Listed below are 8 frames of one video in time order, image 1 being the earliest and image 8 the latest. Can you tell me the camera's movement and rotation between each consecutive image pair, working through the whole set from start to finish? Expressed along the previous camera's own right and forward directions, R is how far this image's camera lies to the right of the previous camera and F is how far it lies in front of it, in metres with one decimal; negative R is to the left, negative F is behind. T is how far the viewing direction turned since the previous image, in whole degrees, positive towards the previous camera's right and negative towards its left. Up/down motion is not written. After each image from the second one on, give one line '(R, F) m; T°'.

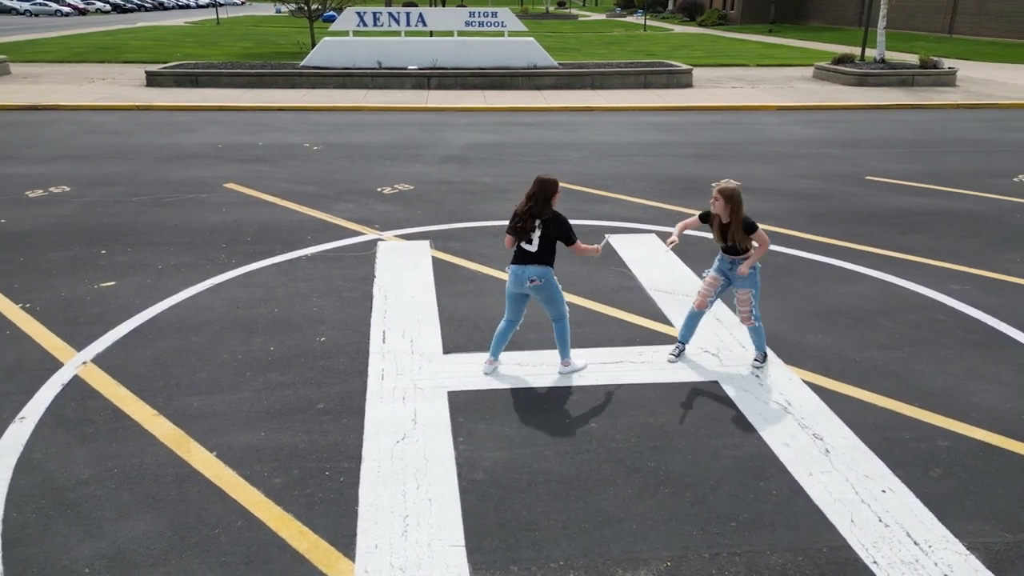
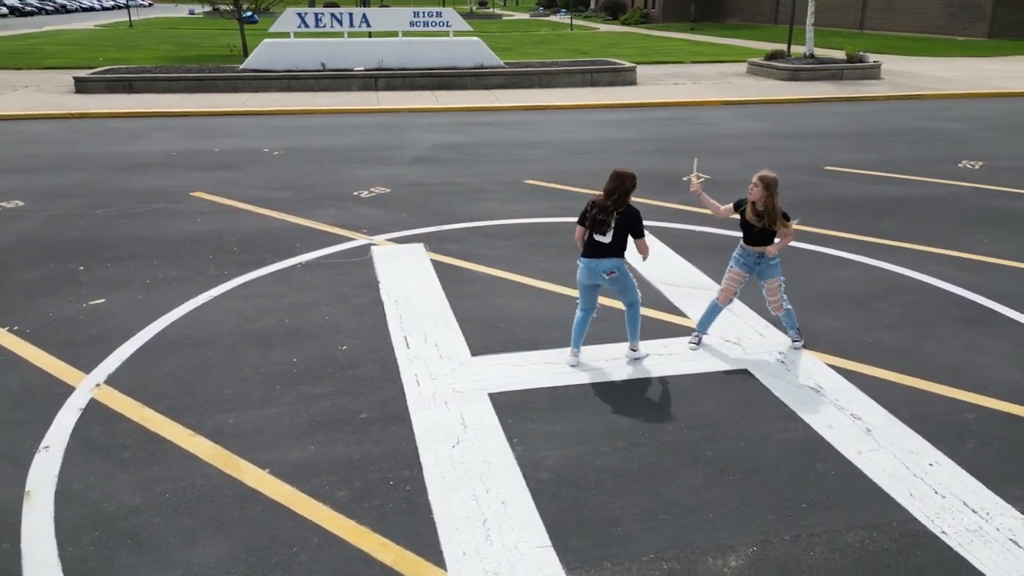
(-0.7, 0.0) m; +5°
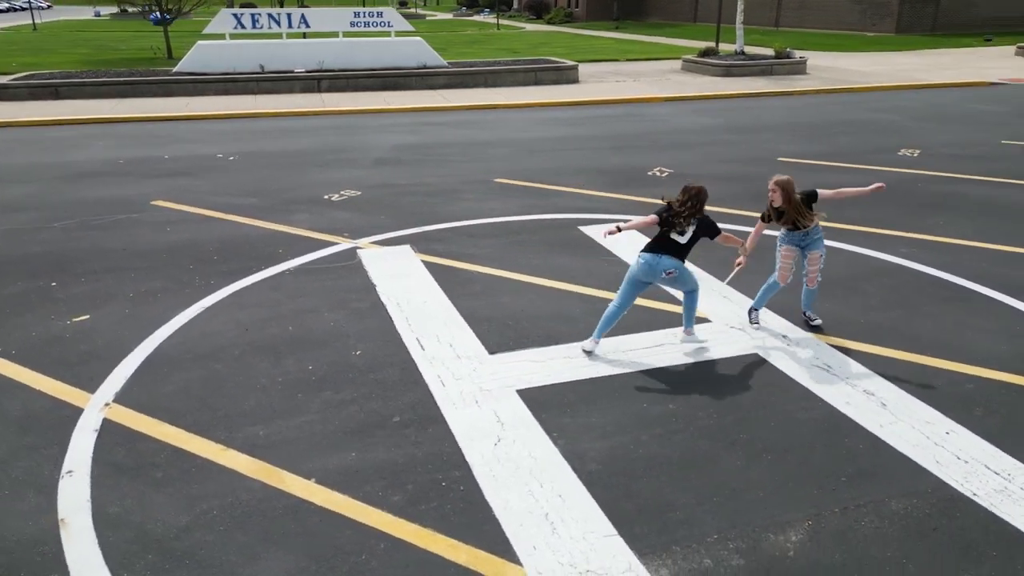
(-0.6, 0.0) m; +5°
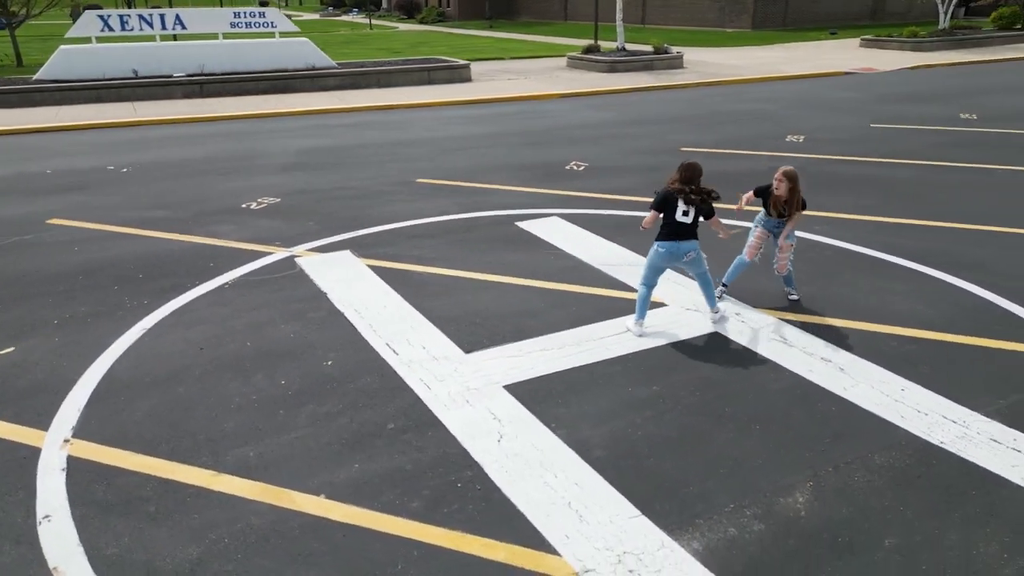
(-0.6, 0.0) m; +9°
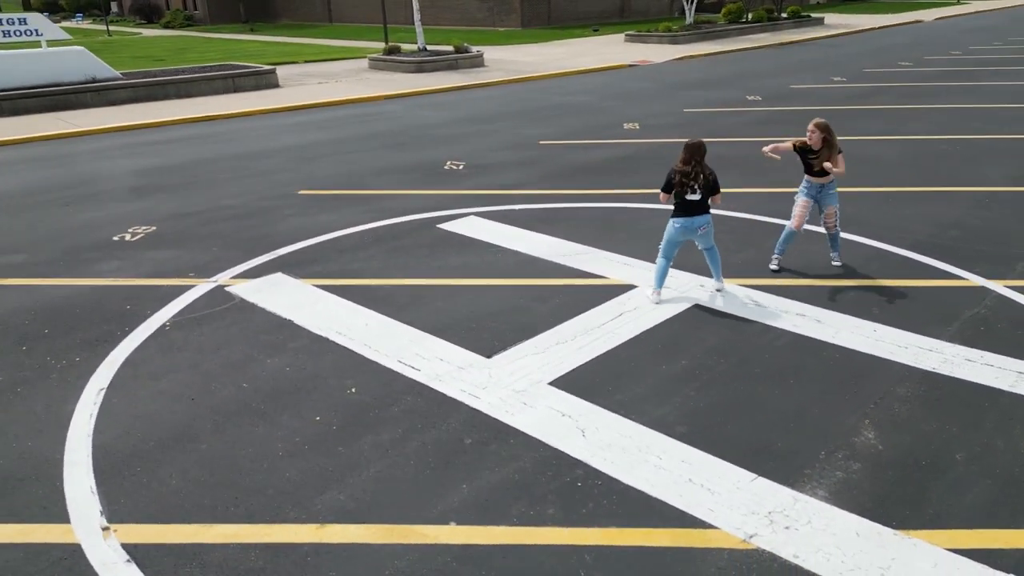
(-1.7, +0.3) m; +17°
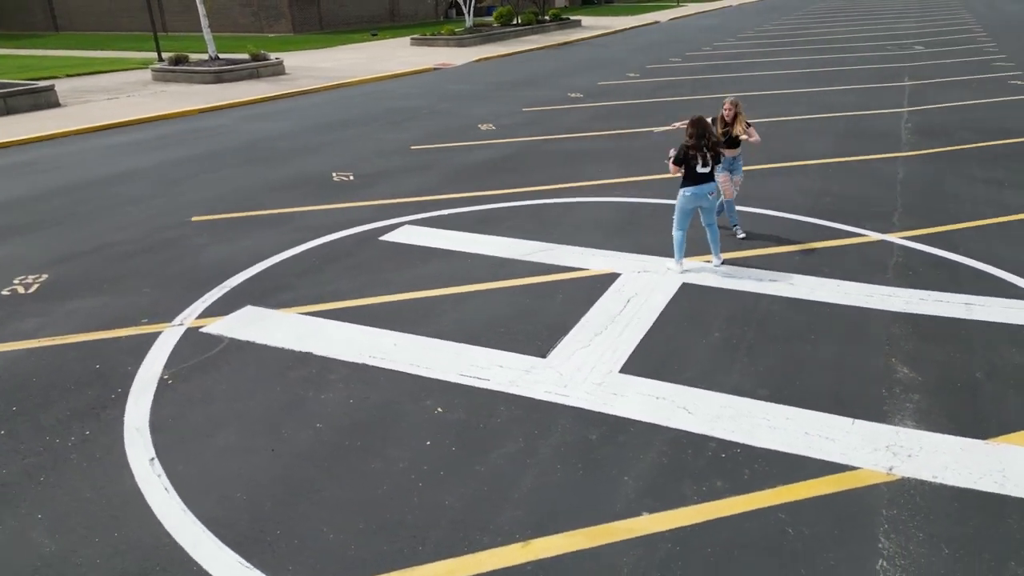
(-1.9, +0.3) m; +17°
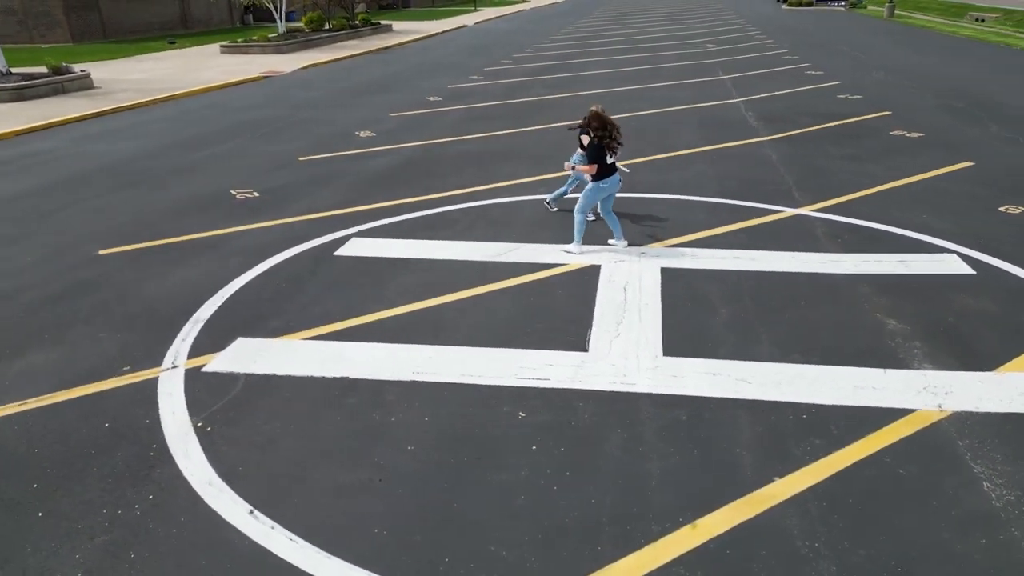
(-1.6, +0.2) m; +14°
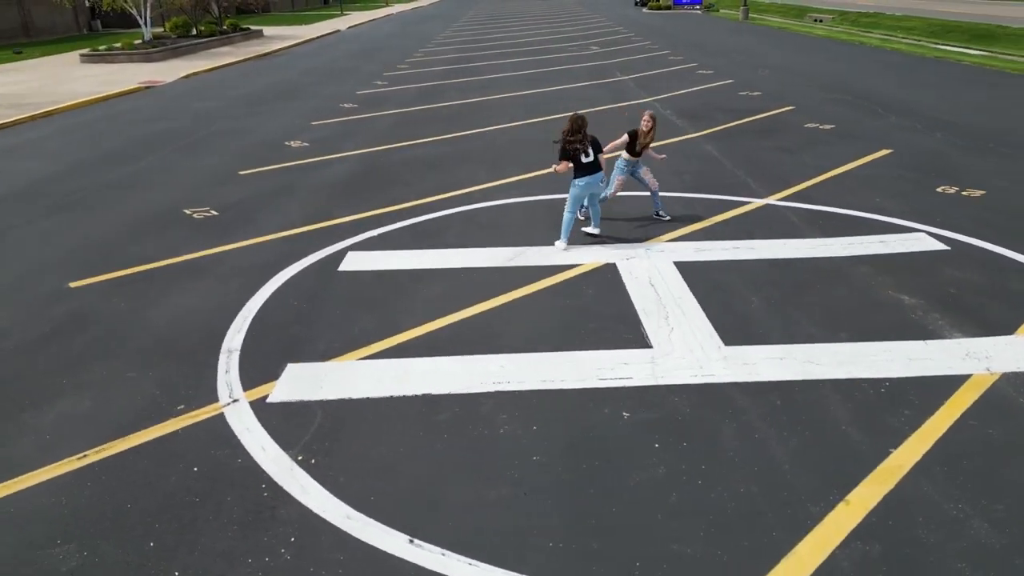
(-1.4, +0.1) m; +10°
